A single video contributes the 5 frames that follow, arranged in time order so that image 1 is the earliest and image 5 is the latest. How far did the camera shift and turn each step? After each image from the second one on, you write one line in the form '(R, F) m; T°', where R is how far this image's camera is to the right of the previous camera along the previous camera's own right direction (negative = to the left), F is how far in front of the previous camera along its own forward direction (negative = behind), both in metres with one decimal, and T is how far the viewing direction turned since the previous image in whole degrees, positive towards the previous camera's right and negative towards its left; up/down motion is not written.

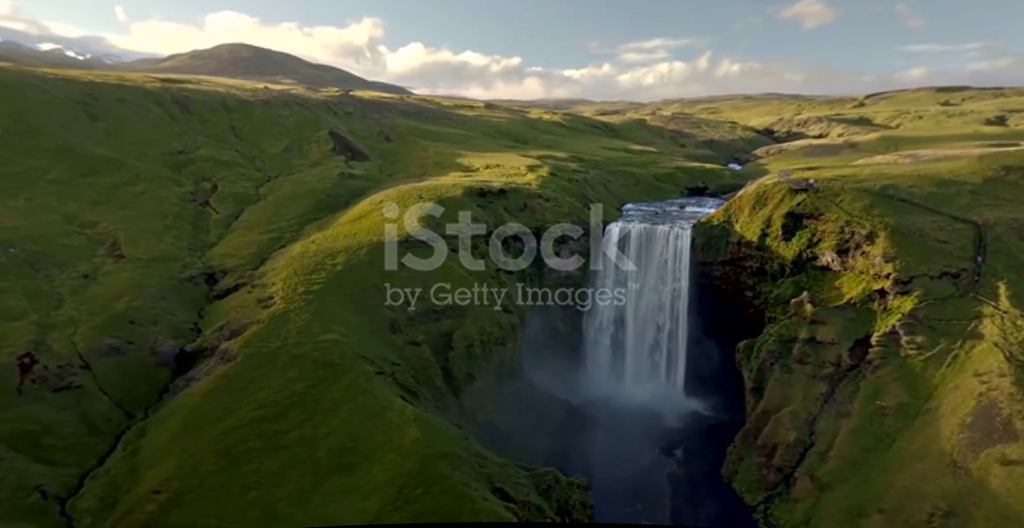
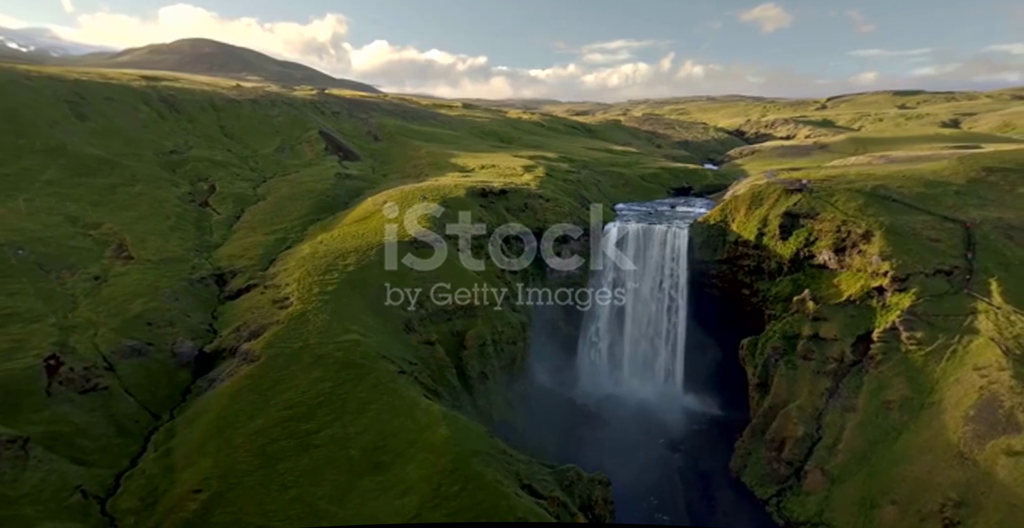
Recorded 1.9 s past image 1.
(-2.5, -0.4) m; +1°
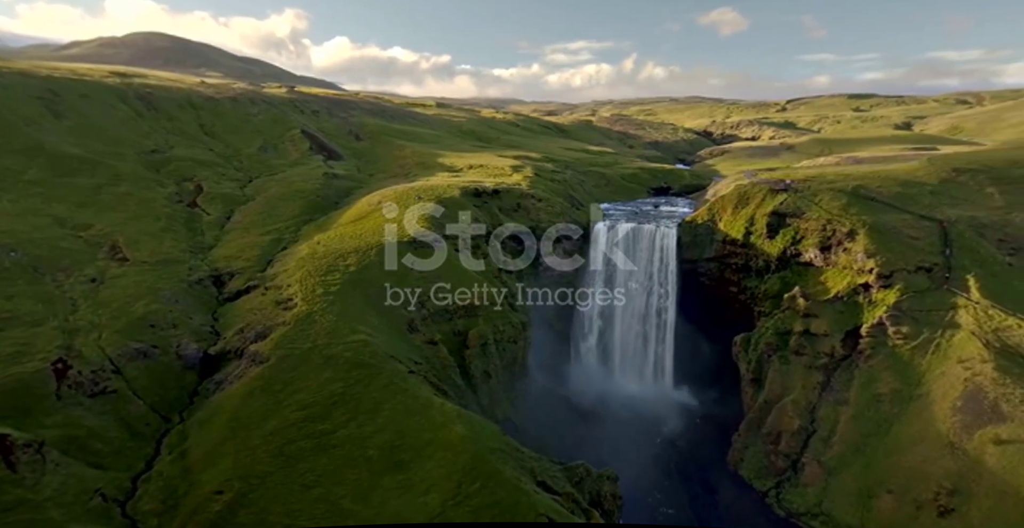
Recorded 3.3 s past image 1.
(-2.0, -0.3) m; +2°
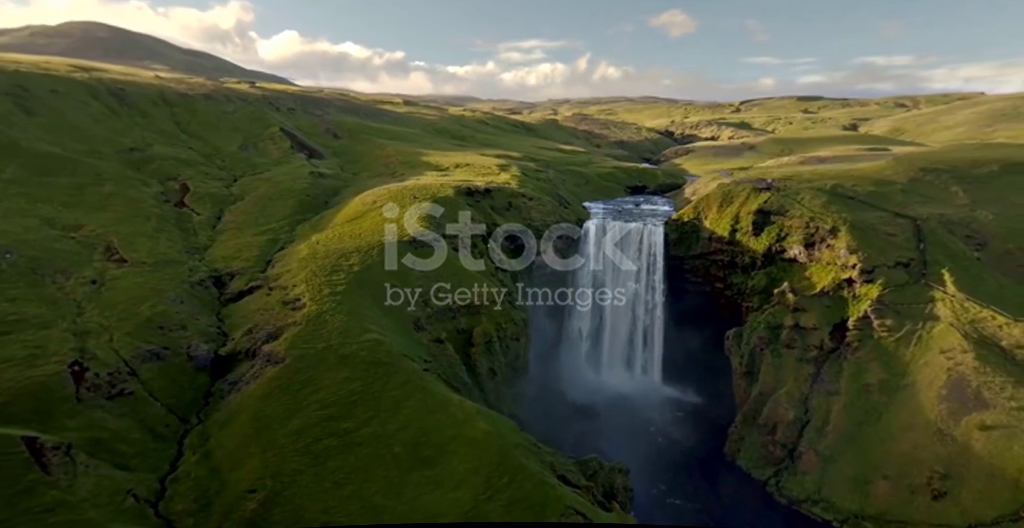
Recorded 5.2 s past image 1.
(-2.6, -0.6) m; +2°
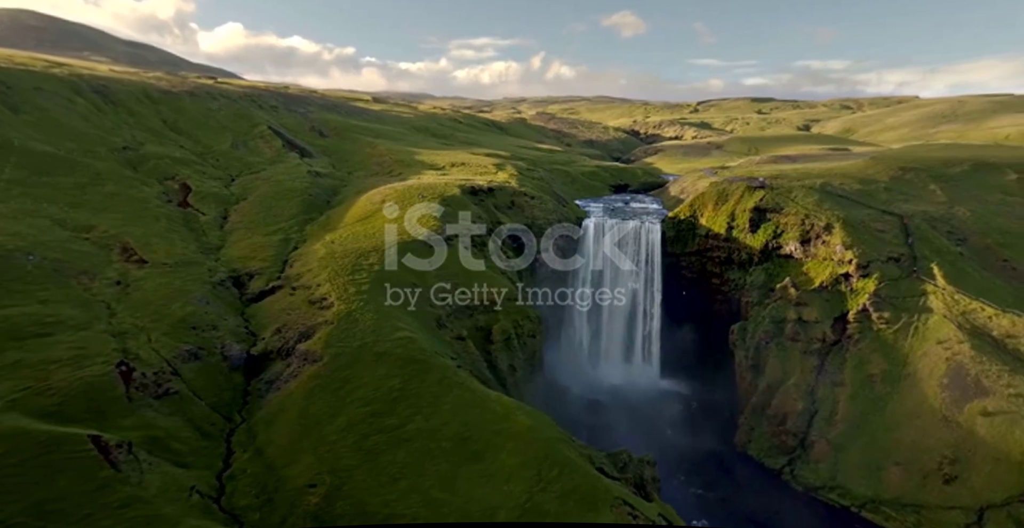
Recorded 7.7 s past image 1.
(-3.5, -0.9) m; +2°
